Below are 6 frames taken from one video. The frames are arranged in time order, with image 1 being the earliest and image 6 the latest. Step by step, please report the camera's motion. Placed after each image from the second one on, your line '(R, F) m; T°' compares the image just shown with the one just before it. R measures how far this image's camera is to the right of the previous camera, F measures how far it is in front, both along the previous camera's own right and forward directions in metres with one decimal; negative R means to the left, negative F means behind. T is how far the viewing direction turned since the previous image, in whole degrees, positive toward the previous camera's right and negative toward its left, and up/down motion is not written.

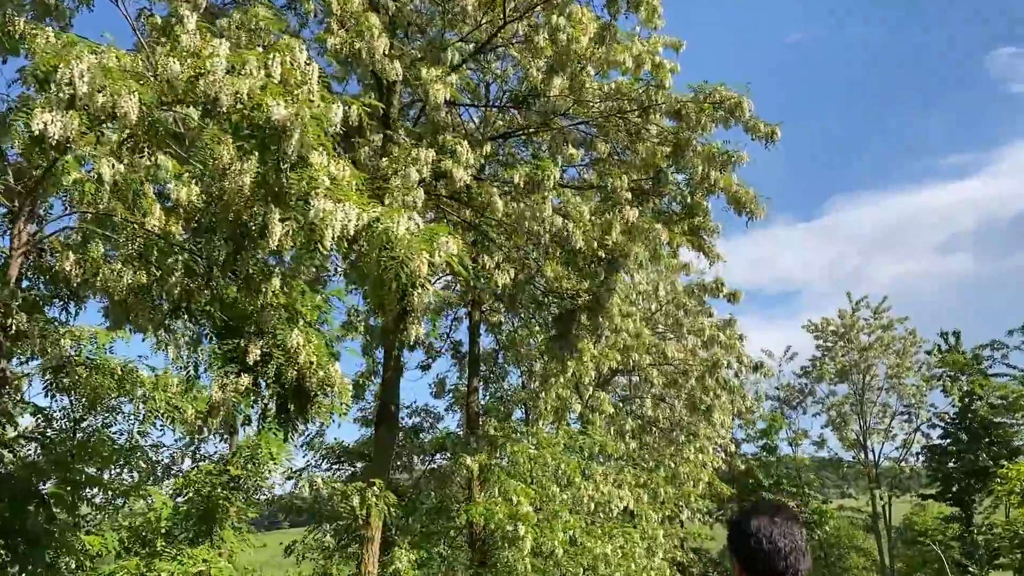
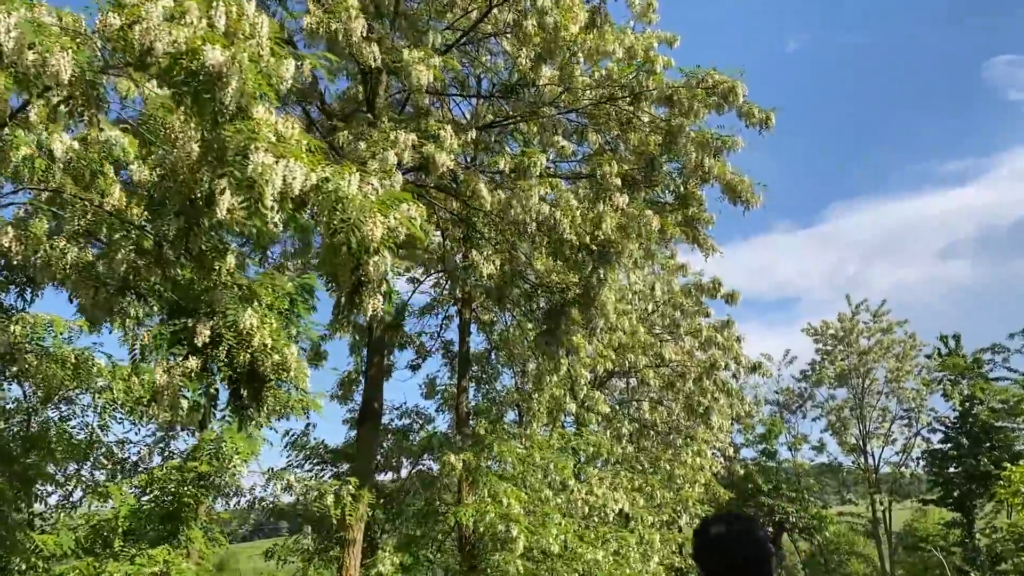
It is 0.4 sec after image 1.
(+0.1, +0.3) m; 0°
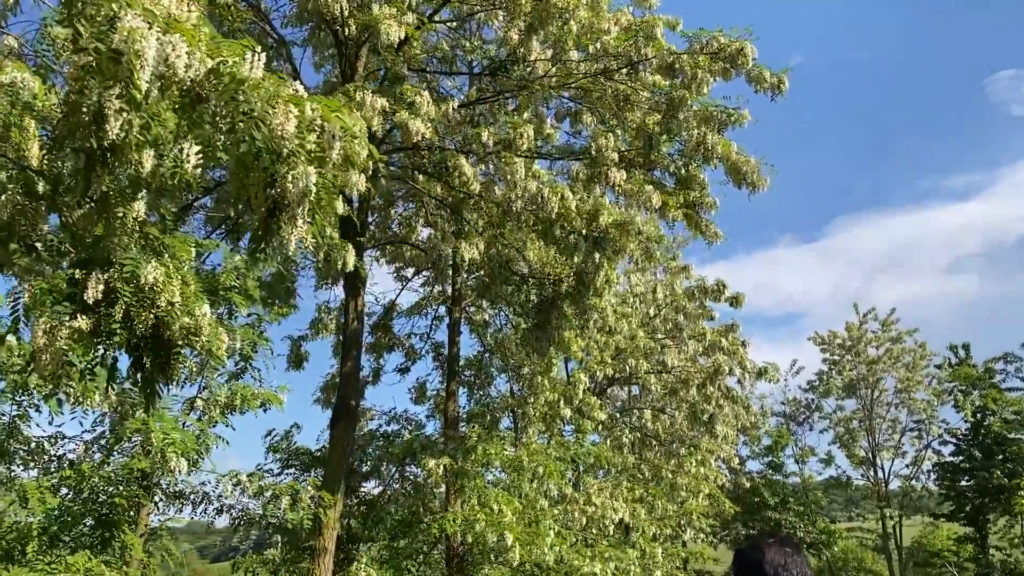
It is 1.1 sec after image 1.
(+0.2, +0.7) m; 0°
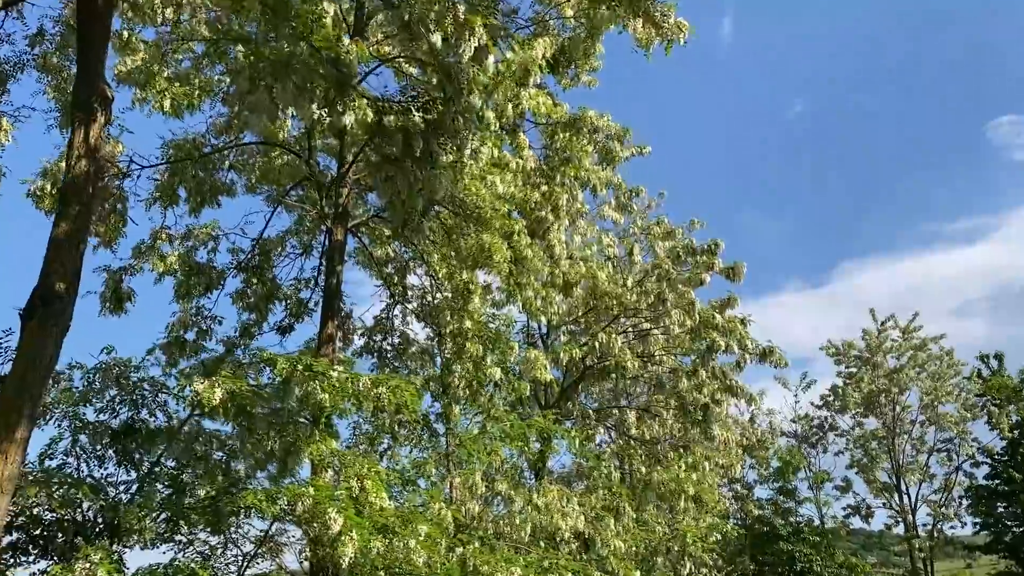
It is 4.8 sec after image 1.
(+1.0, +3.3) m; 0°
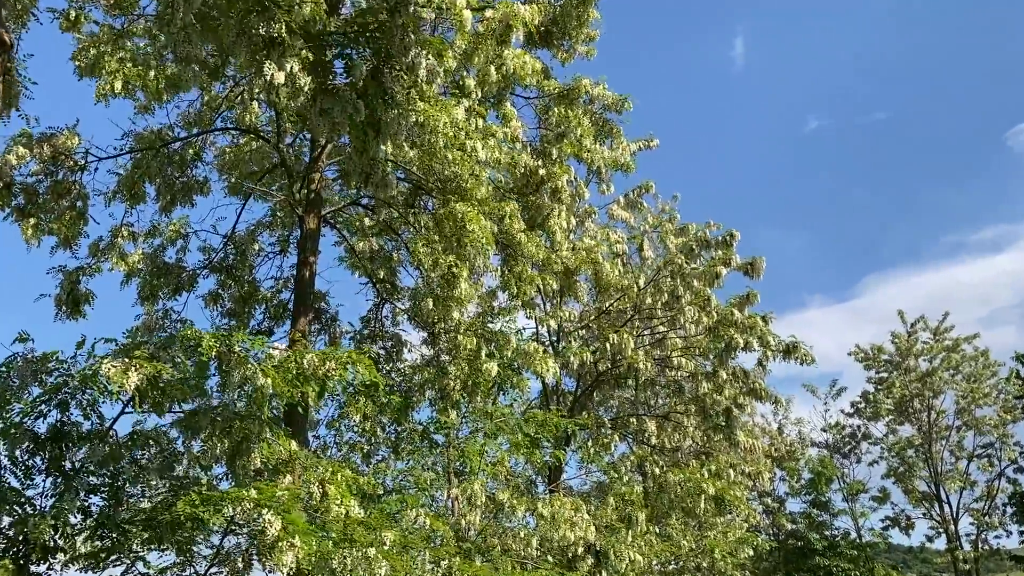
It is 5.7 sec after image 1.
(+0.3, +0.8) m; -1°
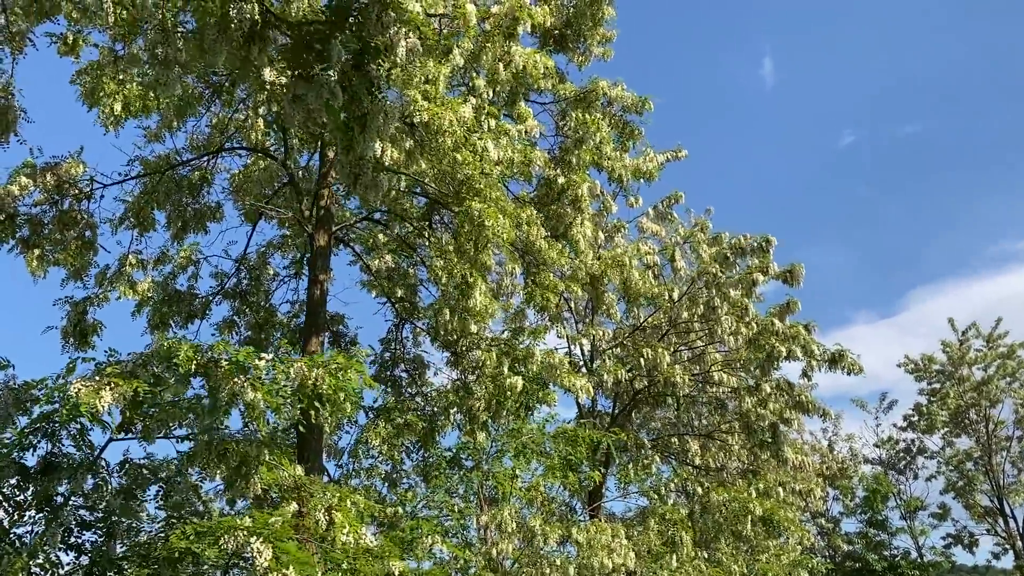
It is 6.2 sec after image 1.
(+0.1, +0.4) m; -2°
